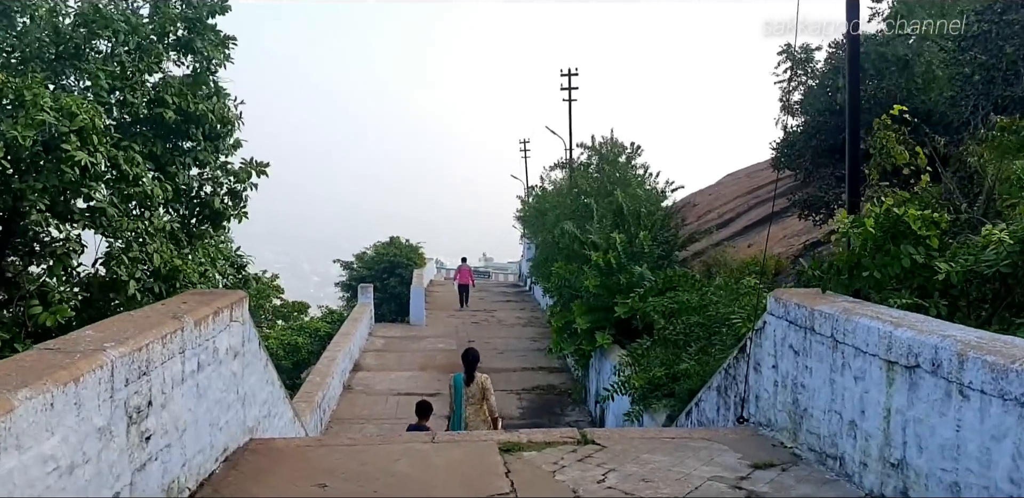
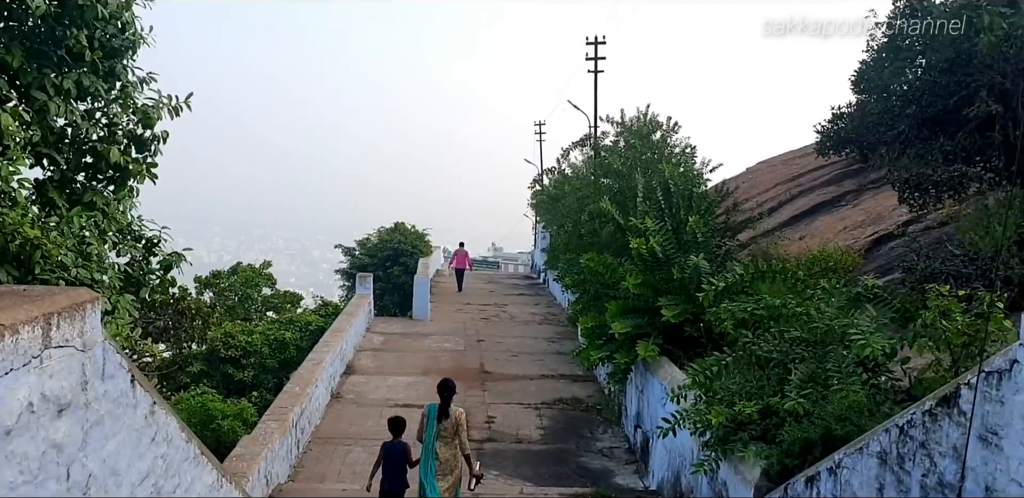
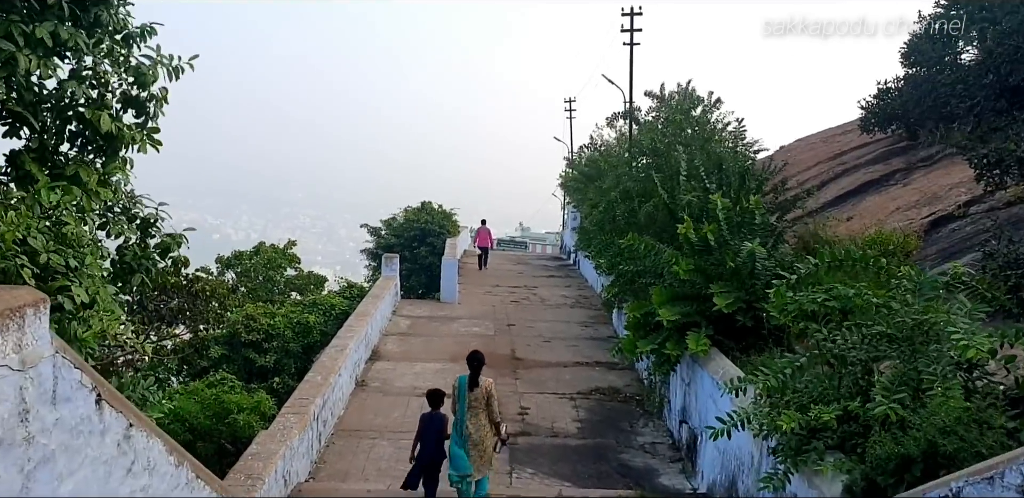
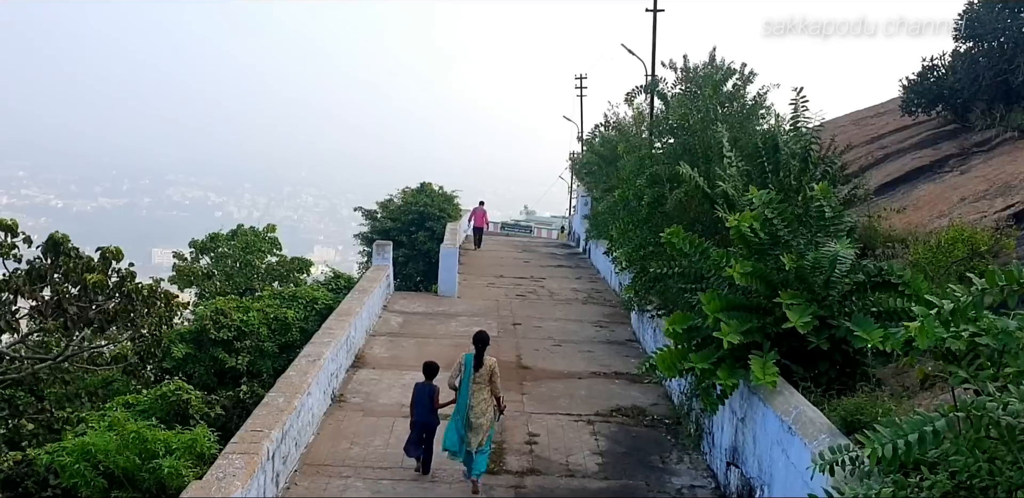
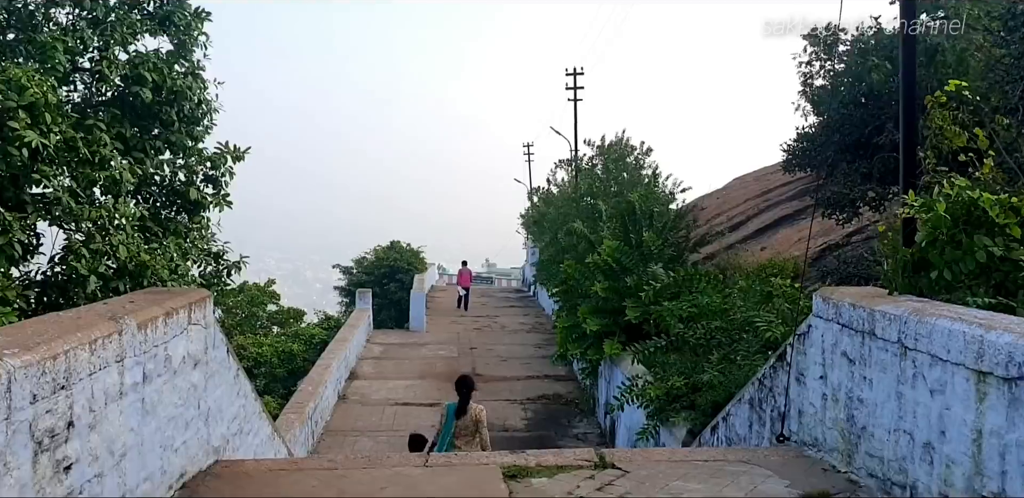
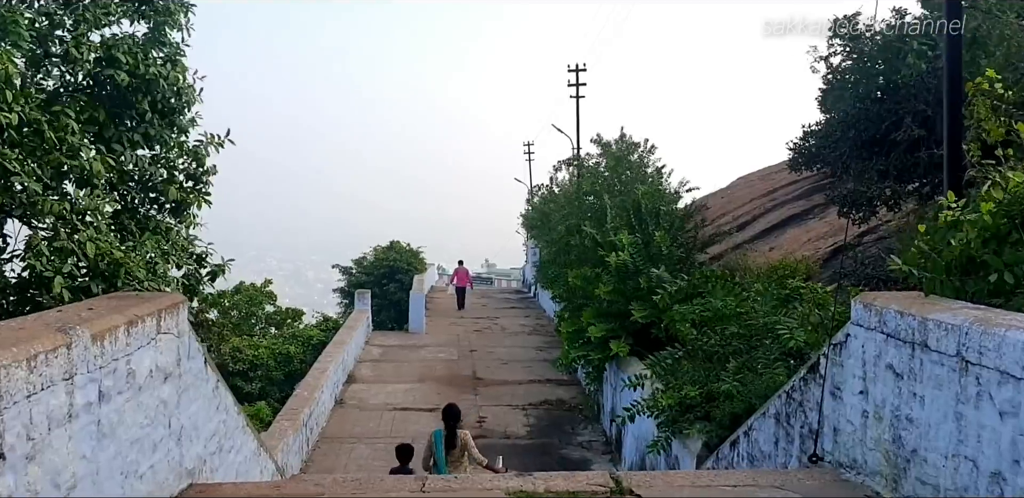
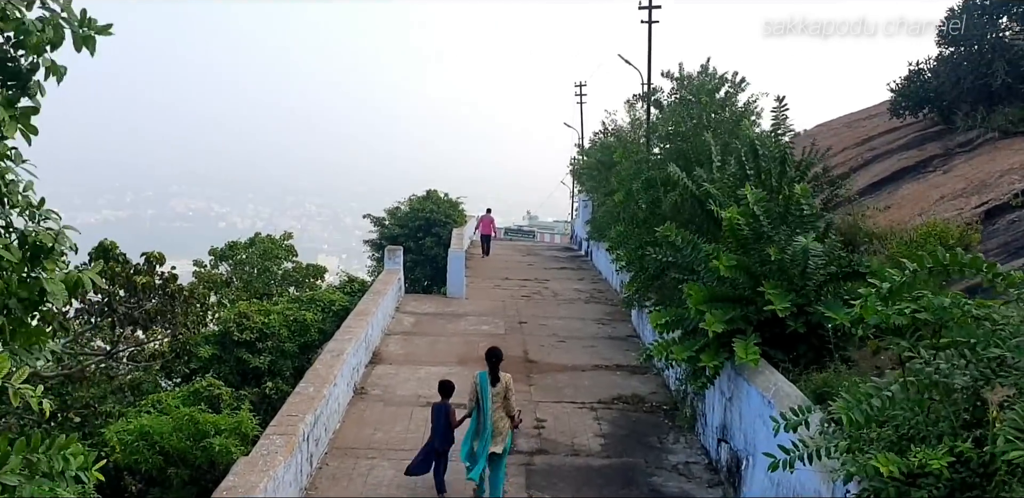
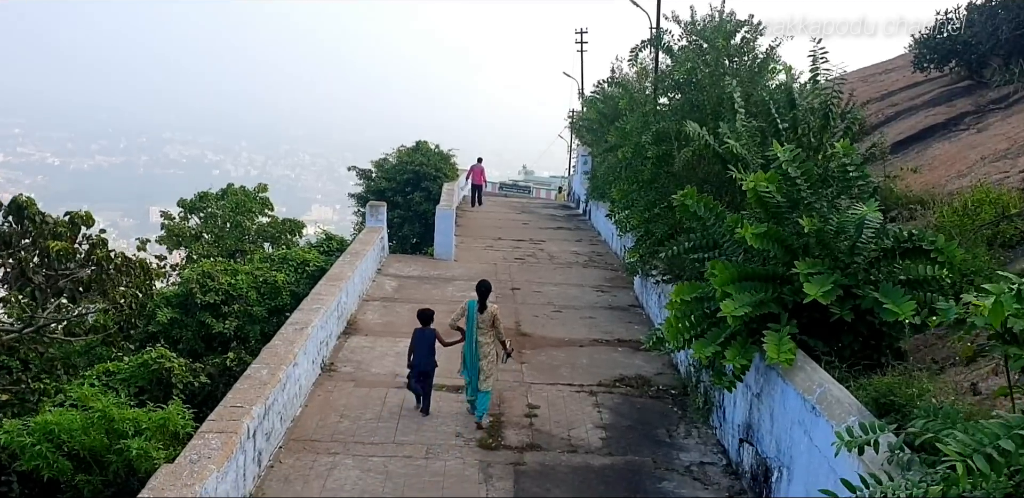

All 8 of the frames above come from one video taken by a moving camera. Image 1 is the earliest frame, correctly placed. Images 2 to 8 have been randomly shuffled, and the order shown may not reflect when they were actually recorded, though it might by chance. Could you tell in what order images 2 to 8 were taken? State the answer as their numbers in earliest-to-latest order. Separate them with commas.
5, 6, 2, 3, 7, 4, 8
